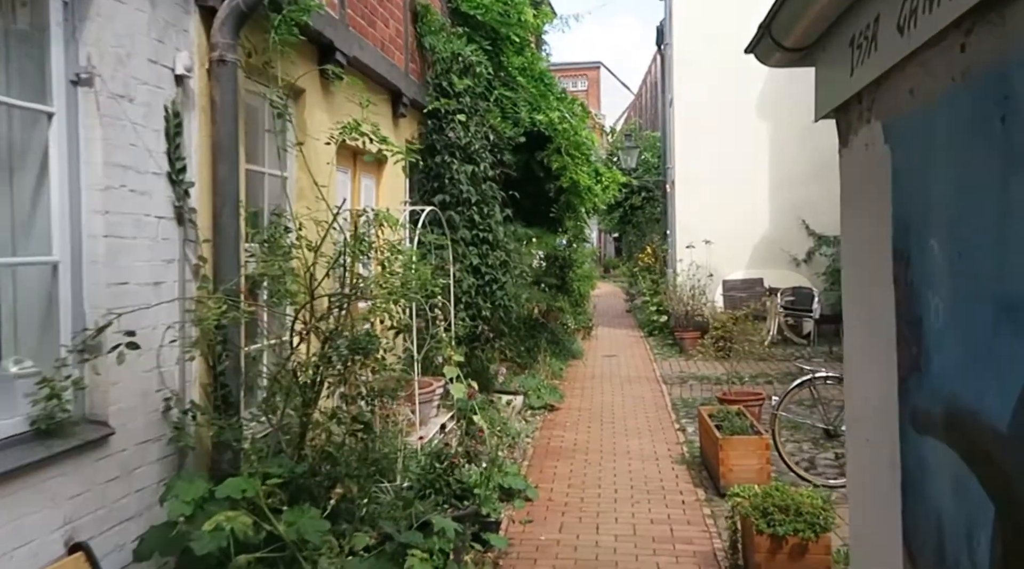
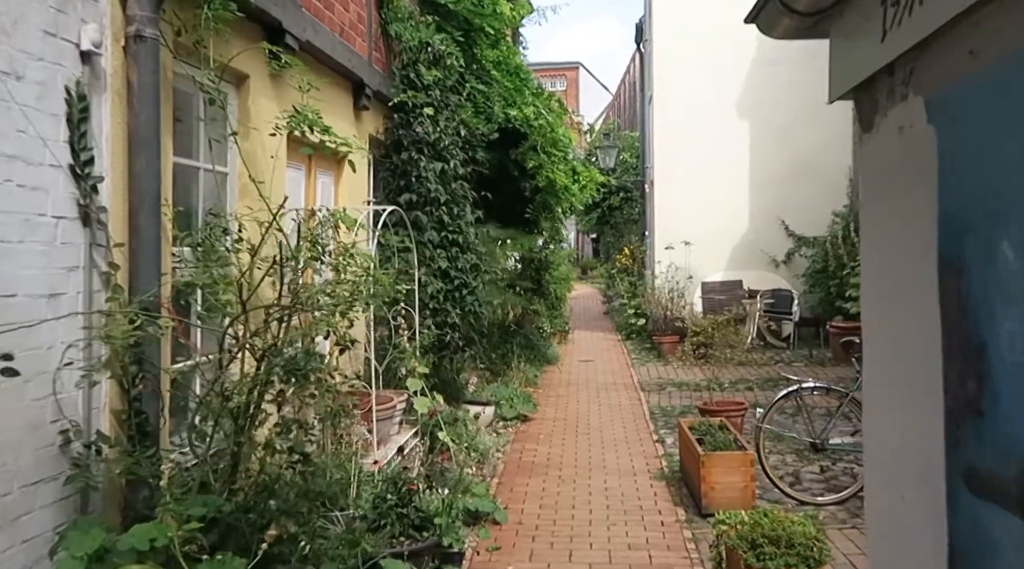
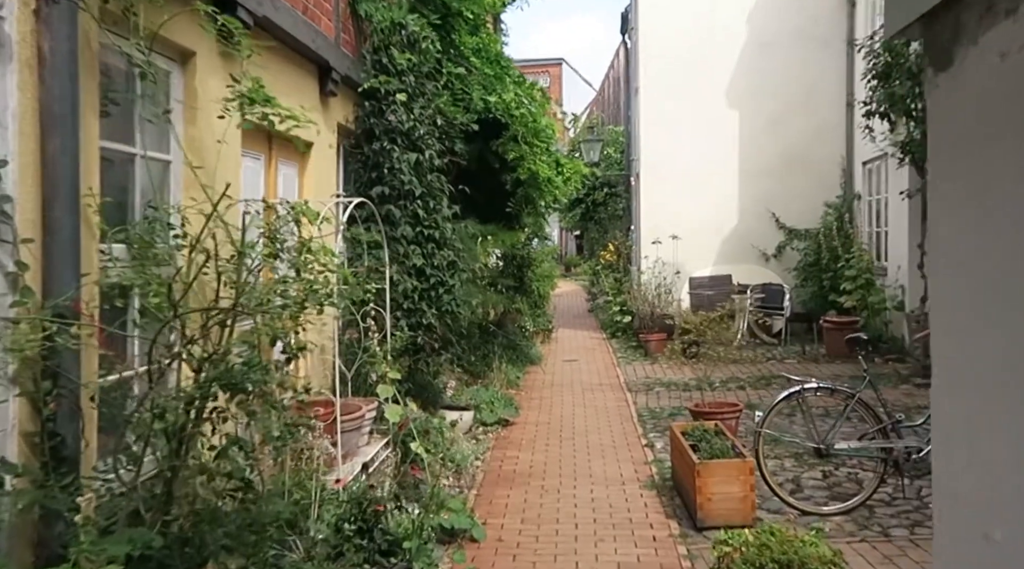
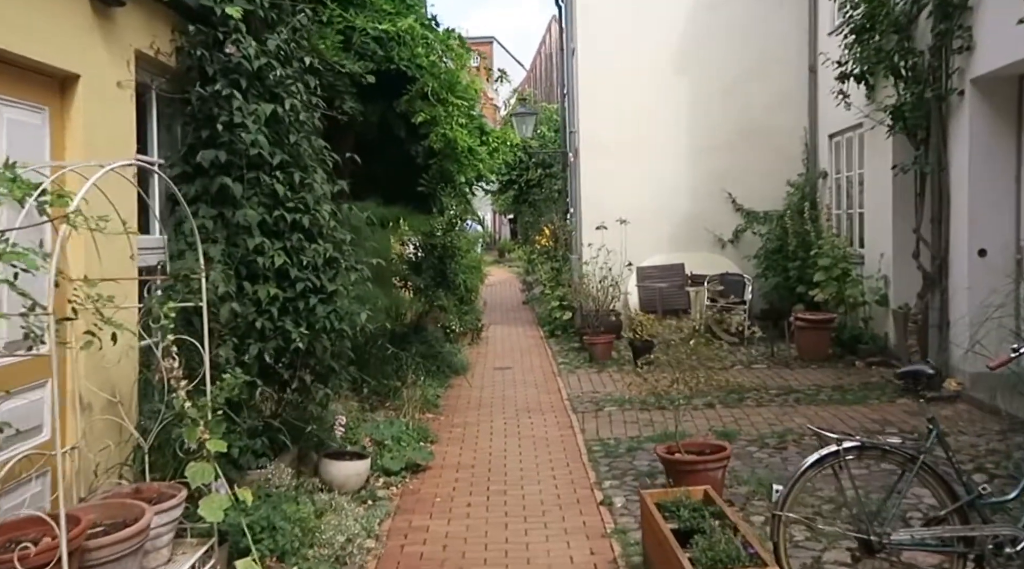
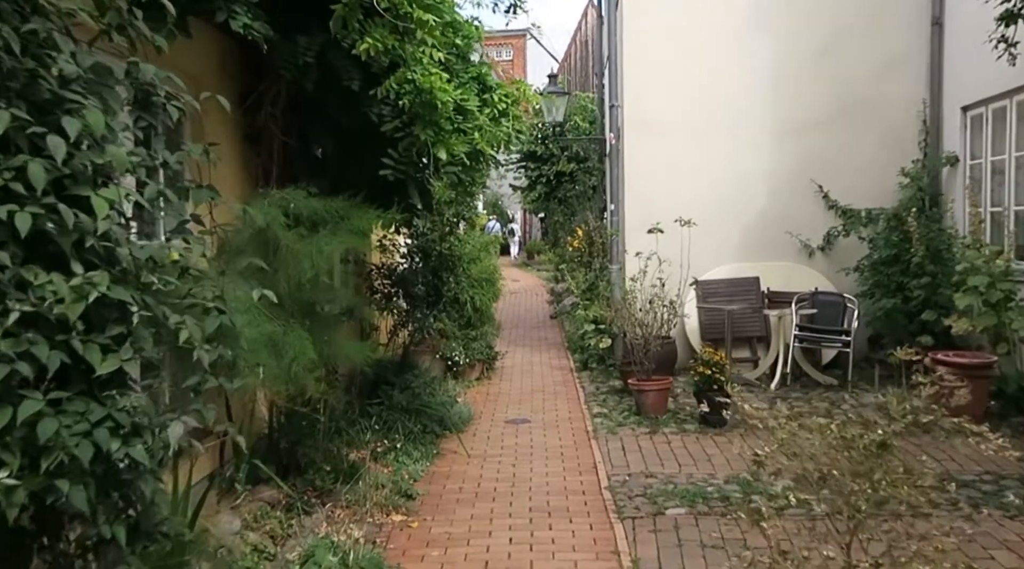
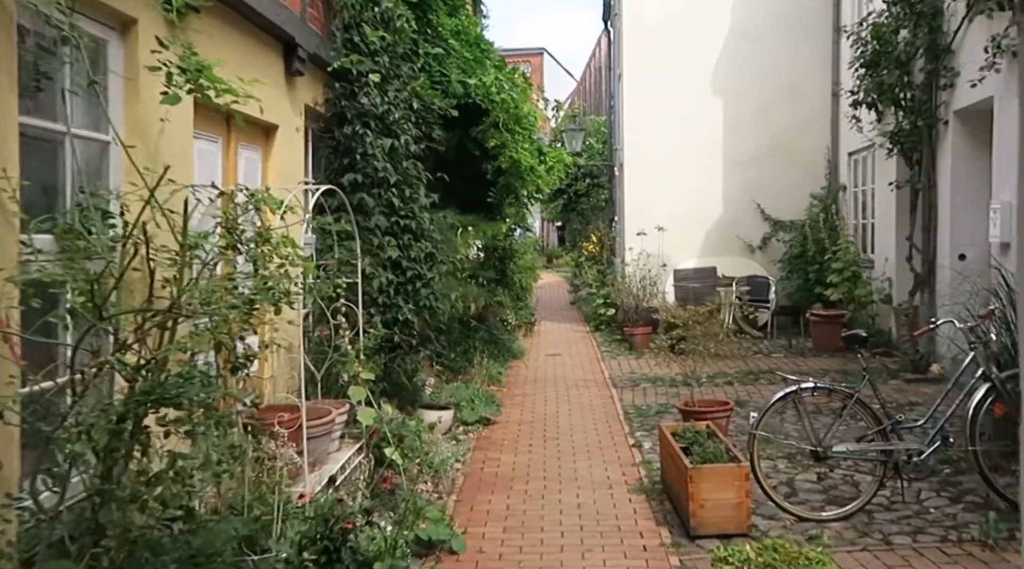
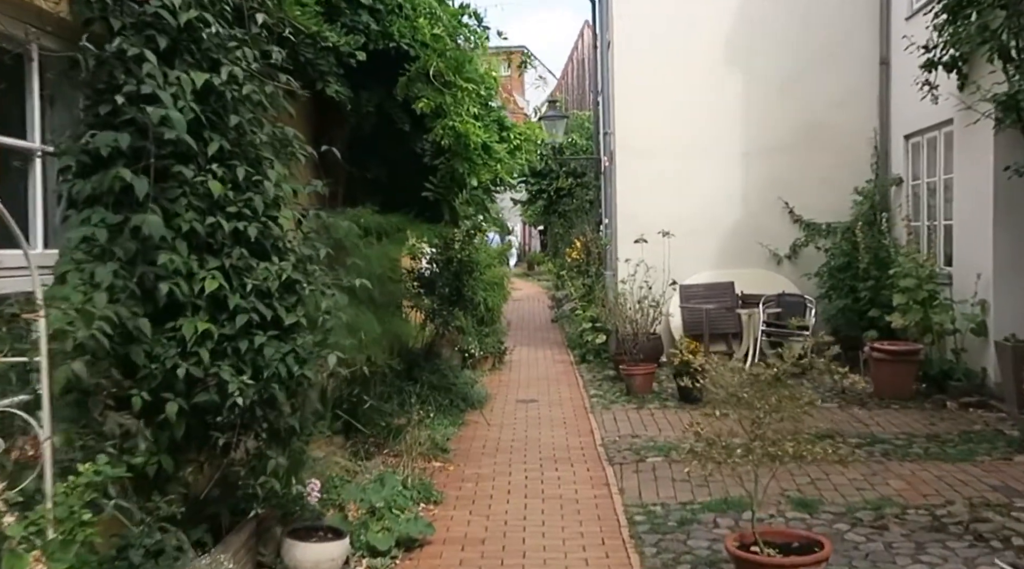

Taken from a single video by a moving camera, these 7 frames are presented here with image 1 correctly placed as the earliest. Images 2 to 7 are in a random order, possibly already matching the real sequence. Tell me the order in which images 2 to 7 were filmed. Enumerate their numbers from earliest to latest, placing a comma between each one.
2, 3, 6, 4, 7, 5
